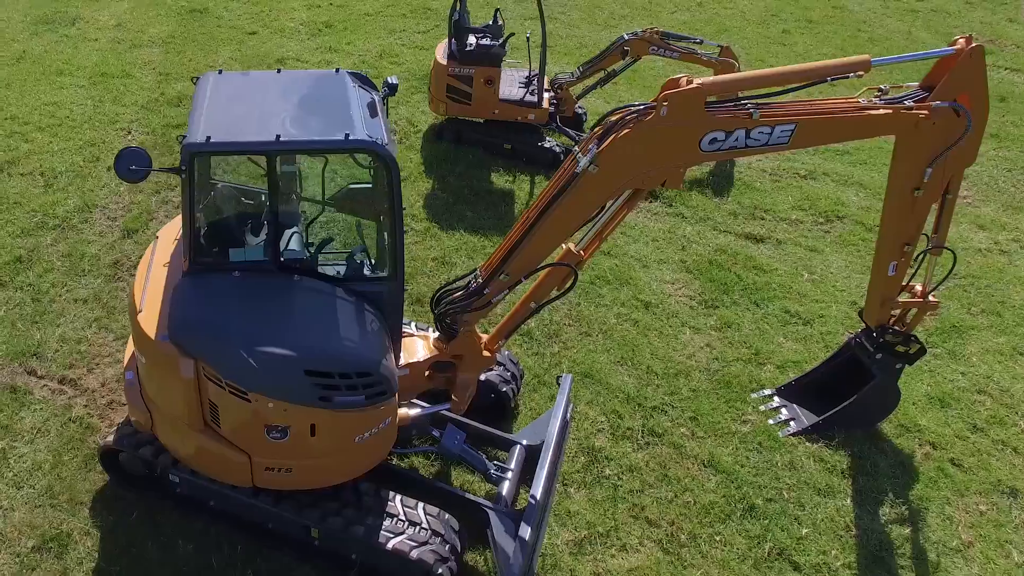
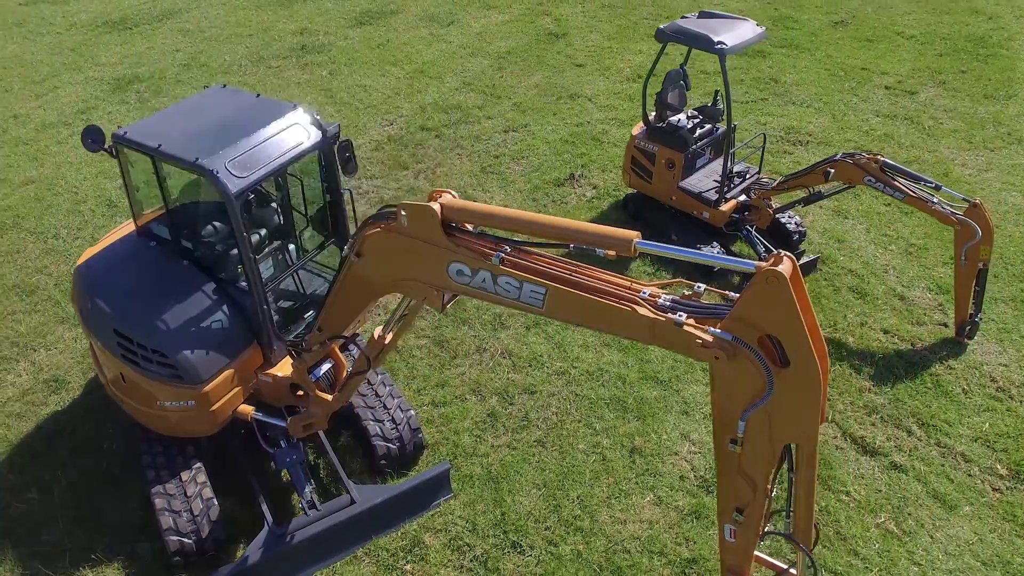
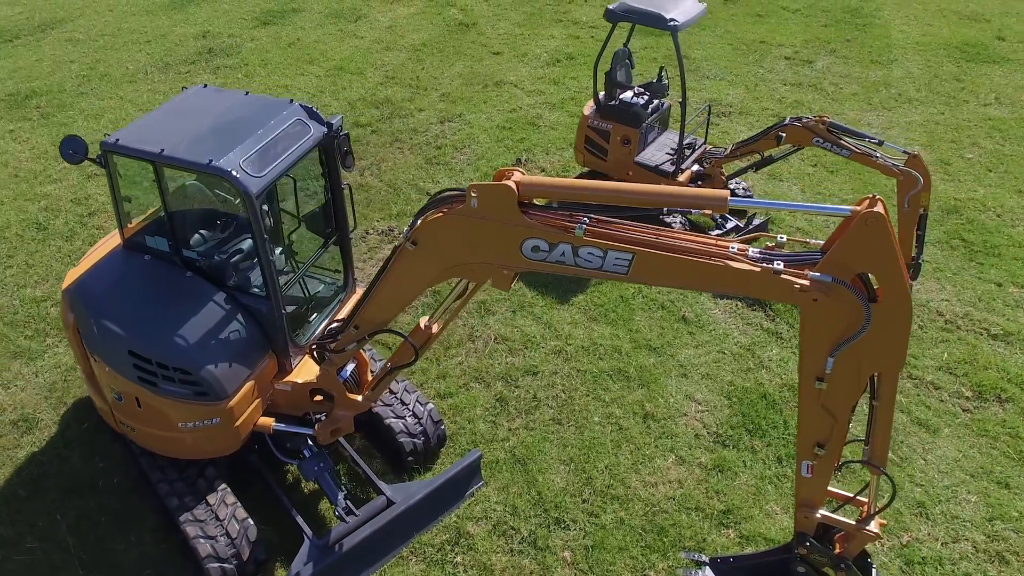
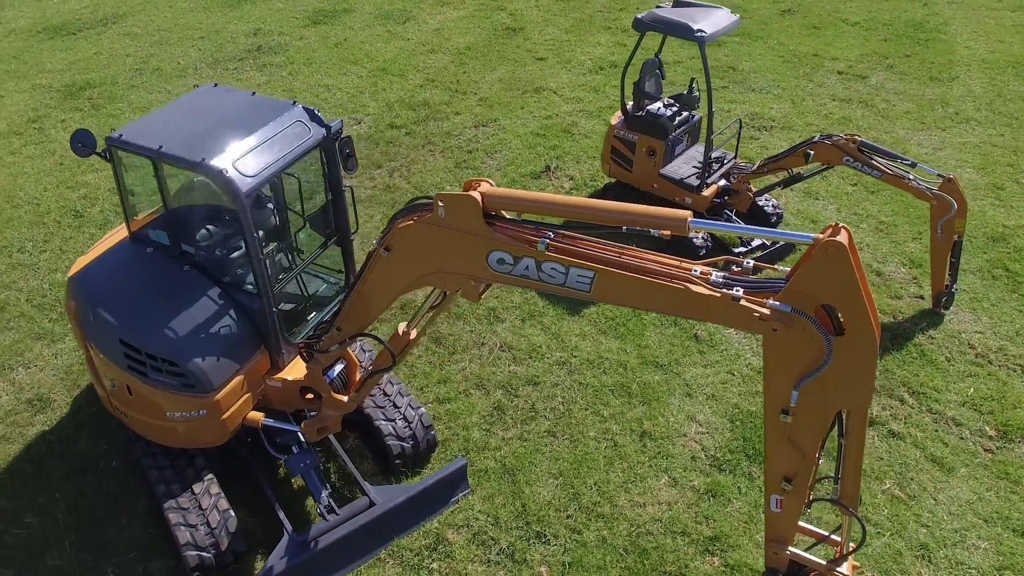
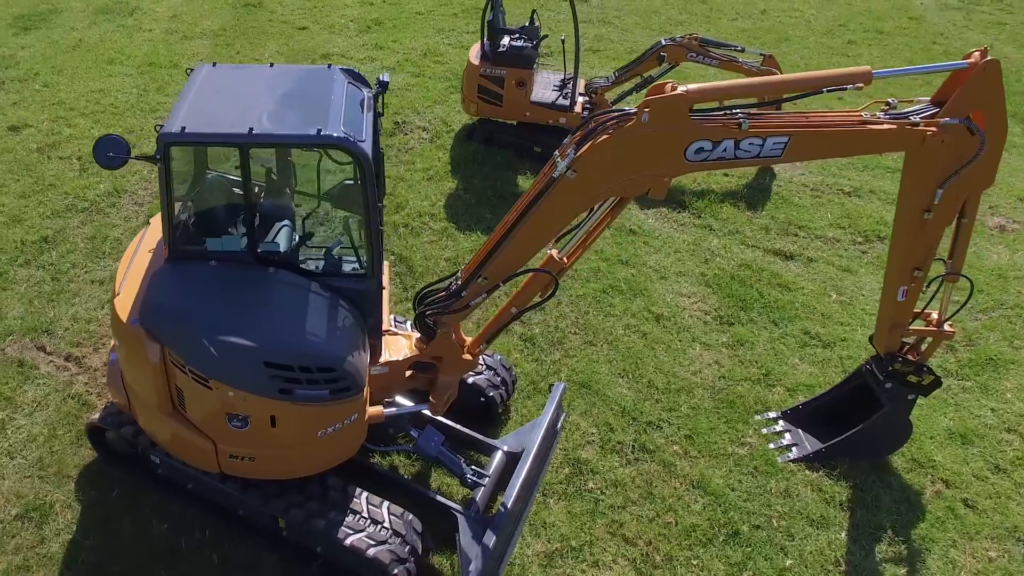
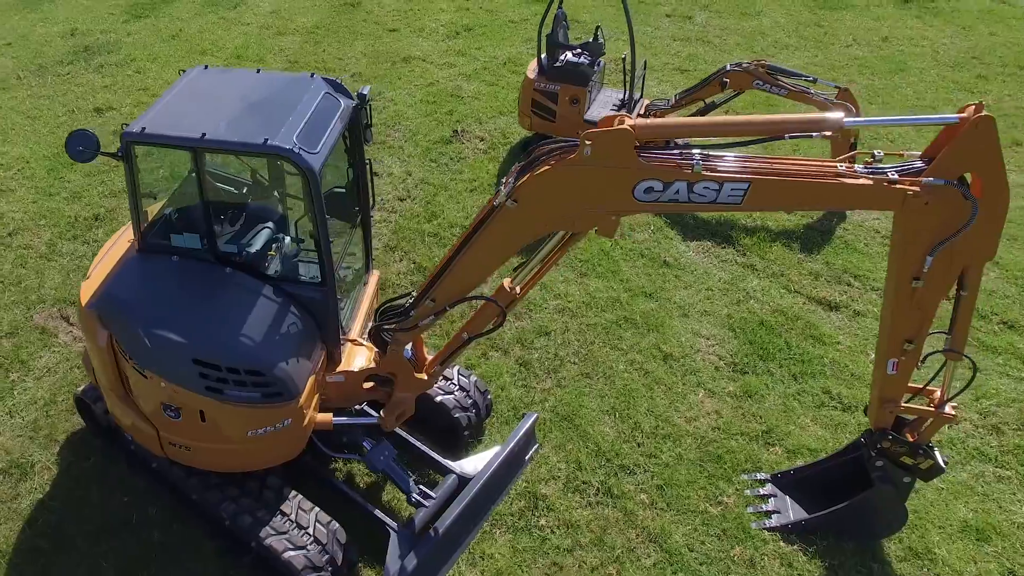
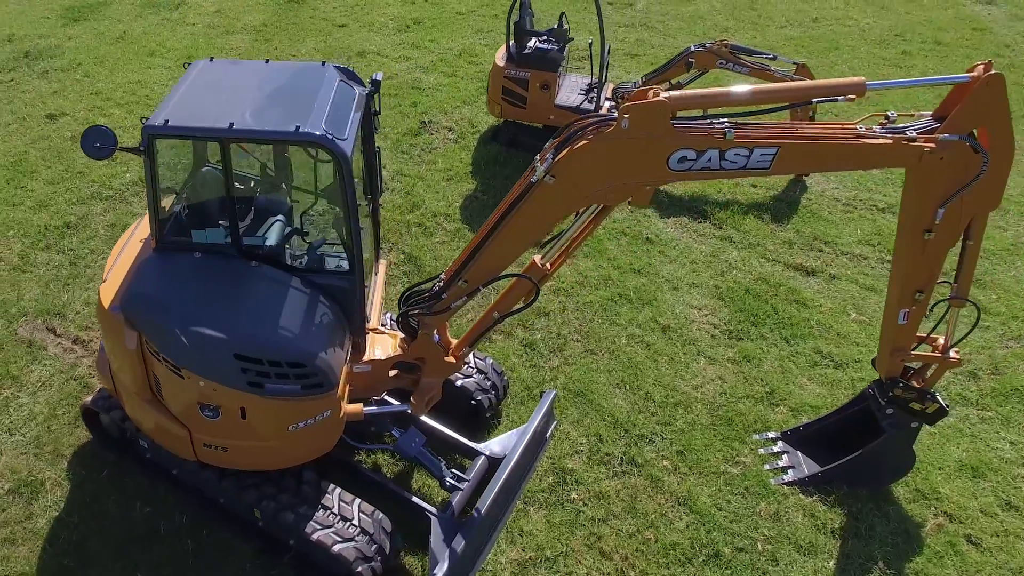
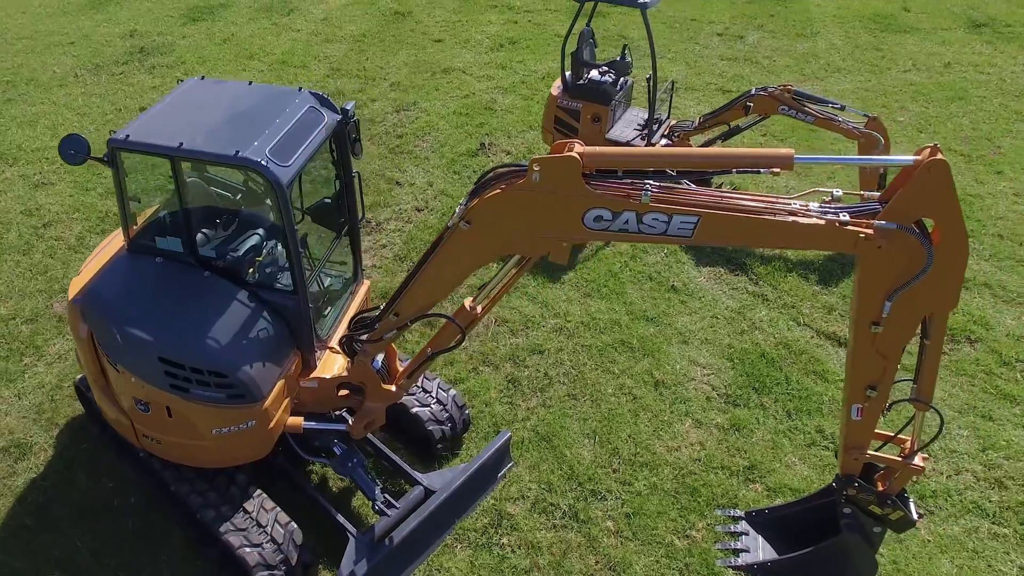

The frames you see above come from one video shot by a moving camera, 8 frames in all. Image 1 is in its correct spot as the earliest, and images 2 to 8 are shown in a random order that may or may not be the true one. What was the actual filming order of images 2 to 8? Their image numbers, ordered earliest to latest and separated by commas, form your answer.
5, 7, 6, 8, 3, 4, 2
